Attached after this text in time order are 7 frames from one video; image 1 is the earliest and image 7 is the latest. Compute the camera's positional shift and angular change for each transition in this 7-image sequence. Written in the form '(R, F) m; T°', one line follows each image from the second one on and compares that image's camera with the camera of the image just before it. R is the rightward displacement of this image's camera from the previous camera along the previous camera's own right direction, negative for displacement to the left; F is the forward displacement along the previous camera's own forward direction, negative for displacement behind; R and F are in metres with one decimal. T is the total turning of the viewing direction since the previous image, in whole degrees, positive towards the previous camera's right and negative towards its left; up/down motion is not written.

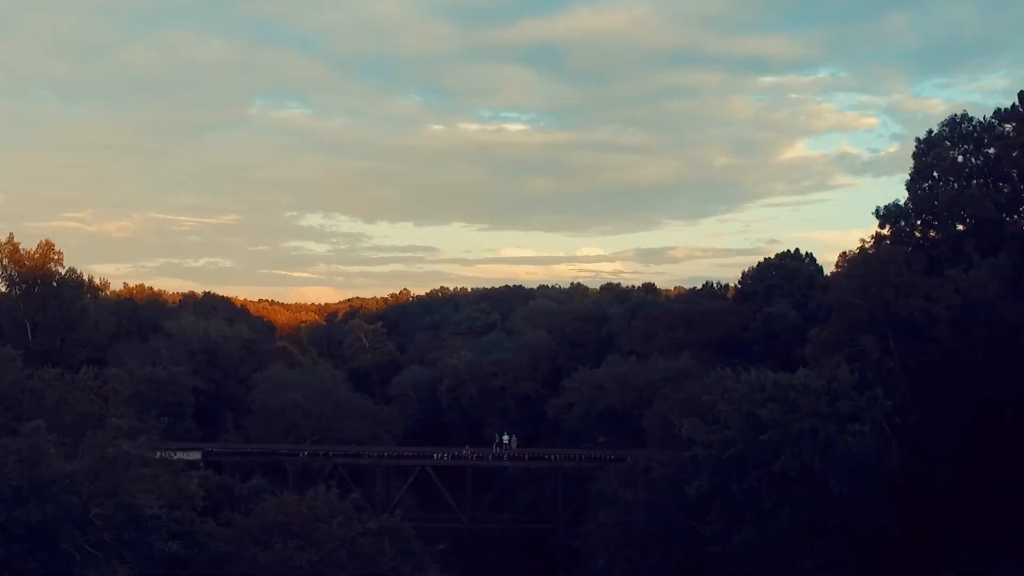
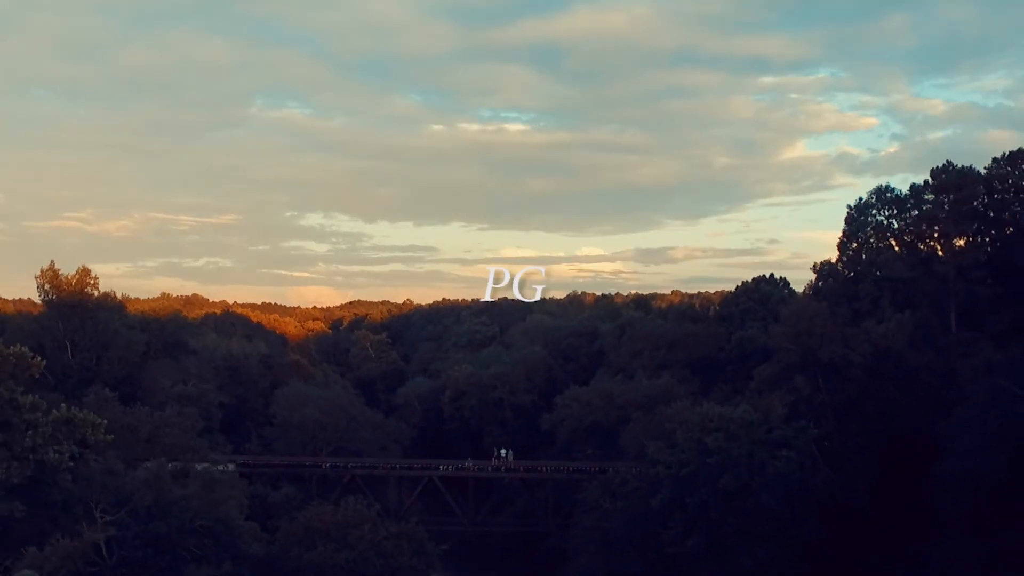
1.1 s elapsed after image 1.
(+0.1, -5.3) m; 0°
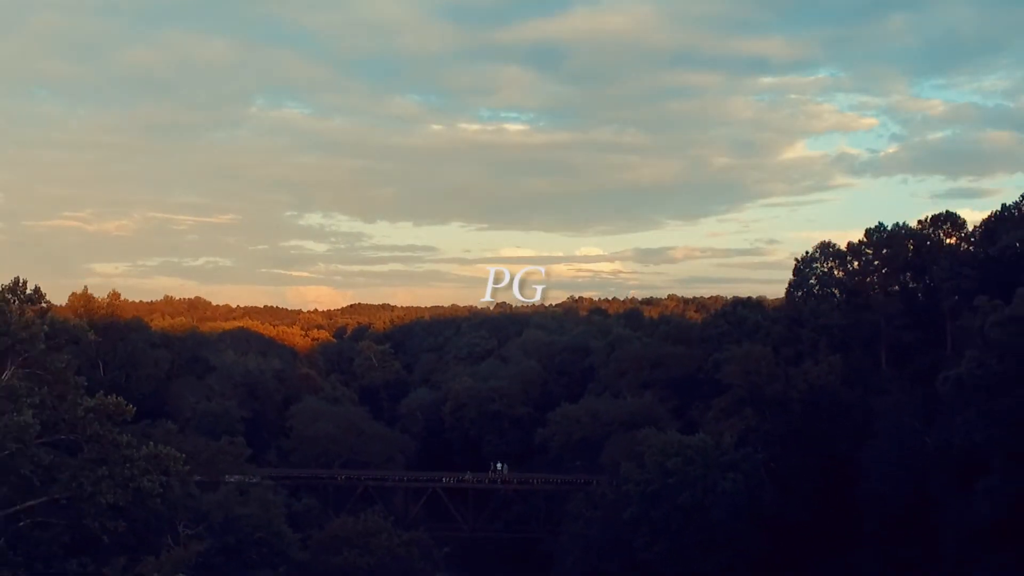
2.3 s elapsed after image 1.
(+0.2, -5.4) m; 0°
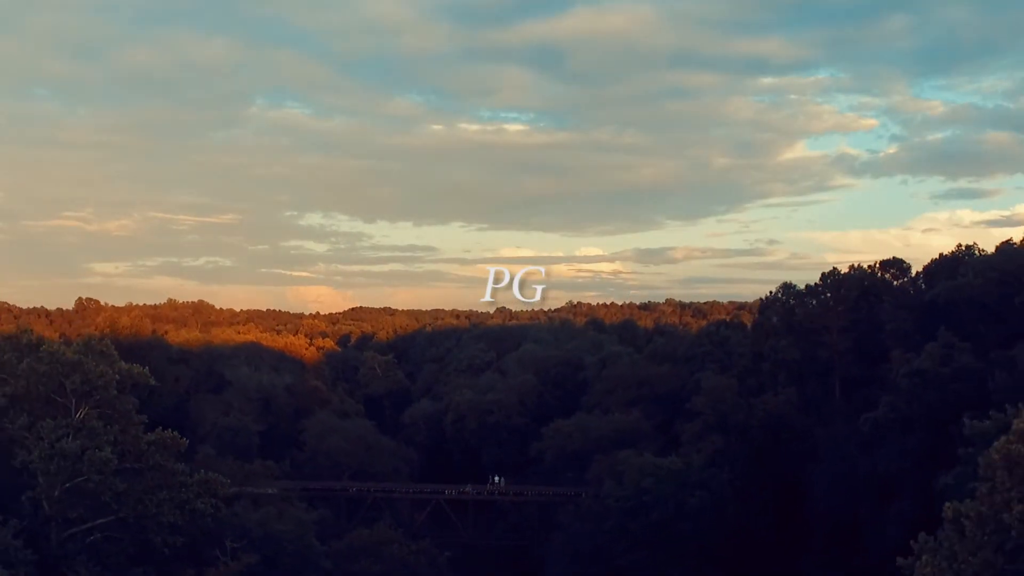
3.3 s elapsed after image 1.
(+0.2, -4.7) m; 0°
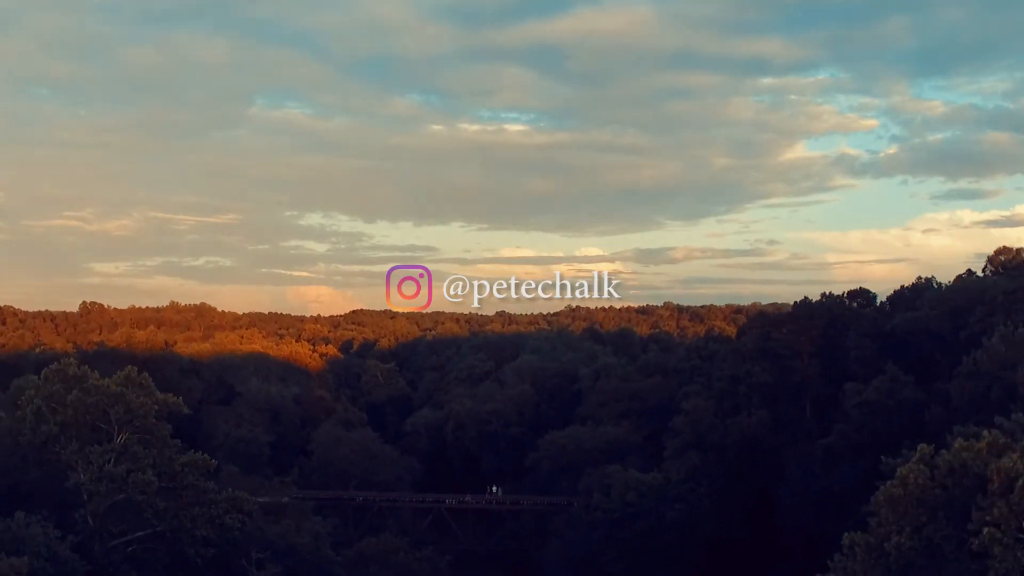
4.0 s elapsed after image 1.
(+0.2, -3.5) m; 0°
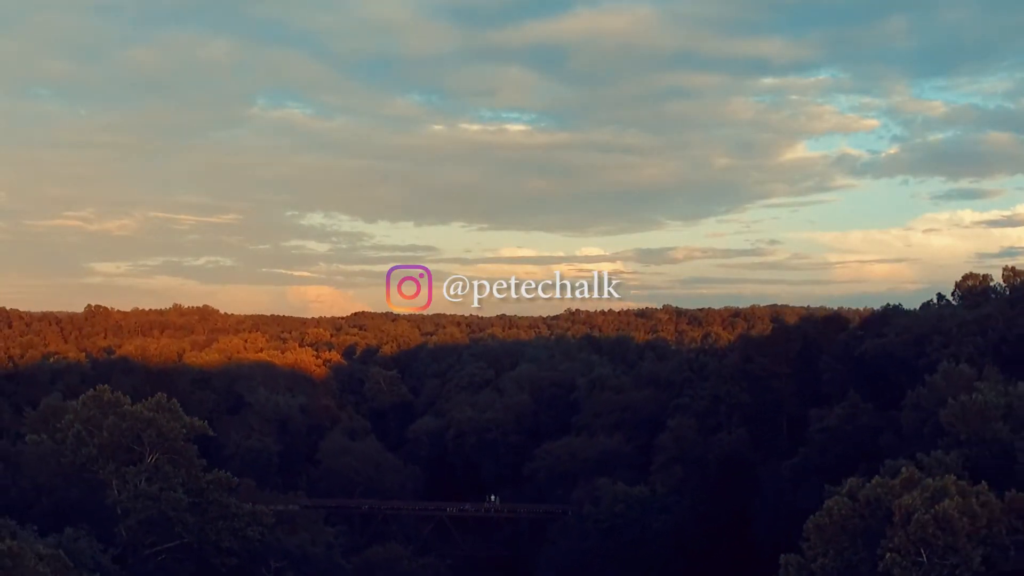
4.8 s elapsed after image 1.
(+0.2, -3.3) m; 0°
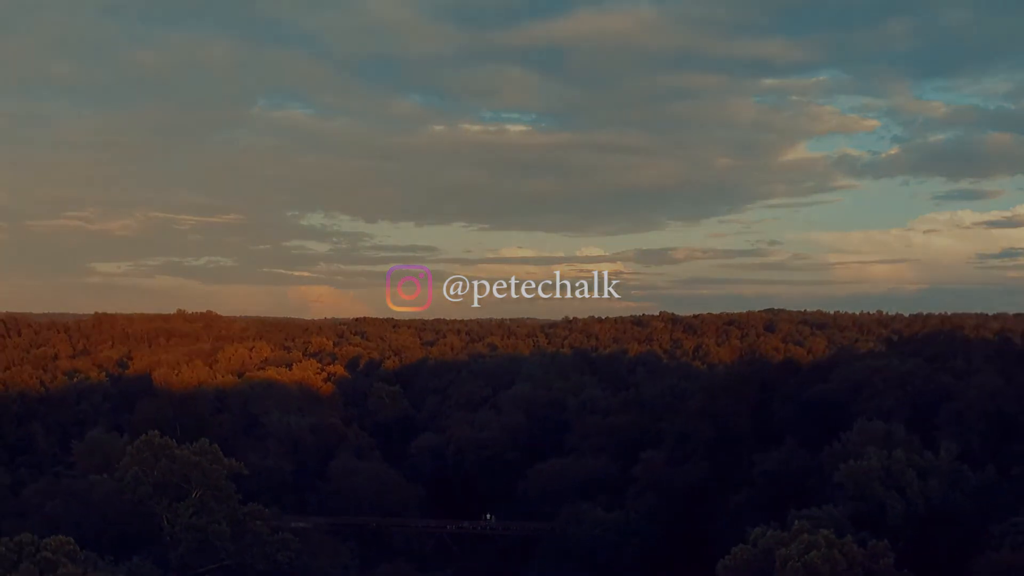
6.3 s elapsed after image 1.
(+0.4, -6.4) m; 0°
